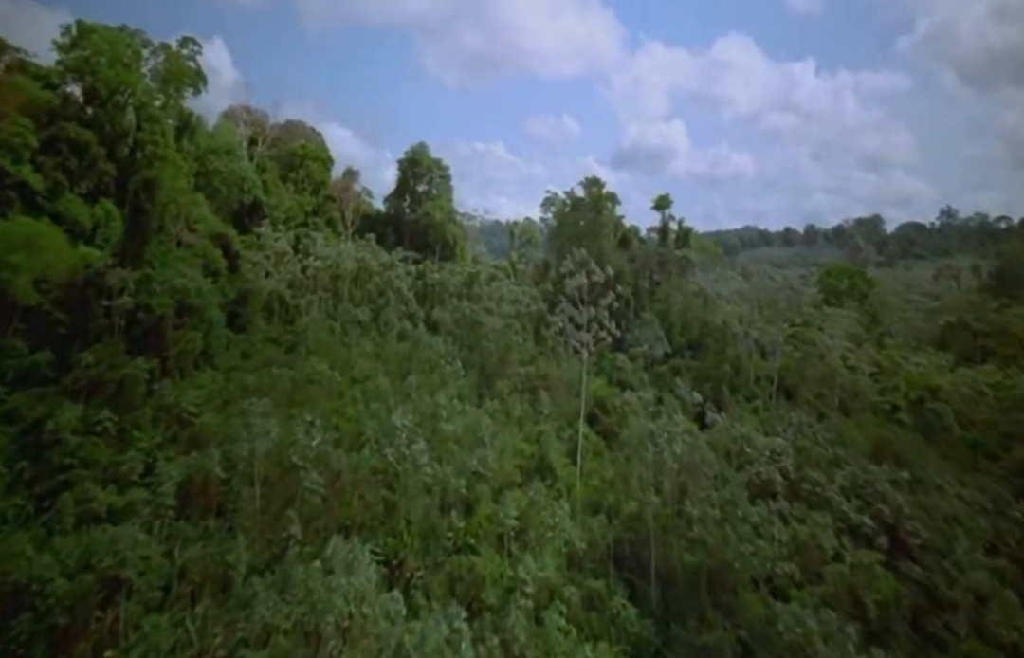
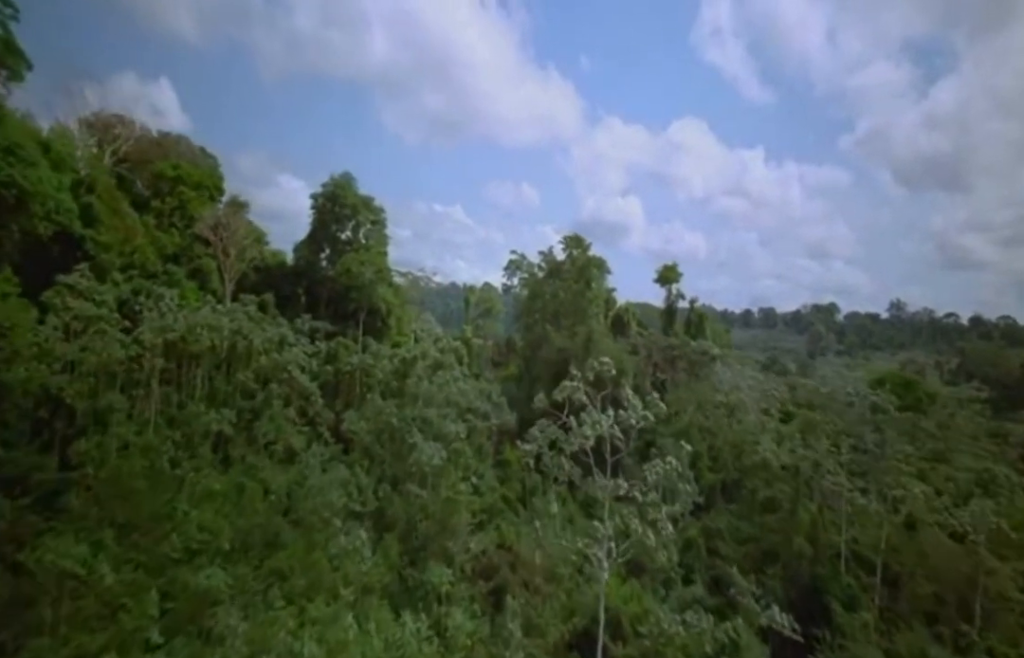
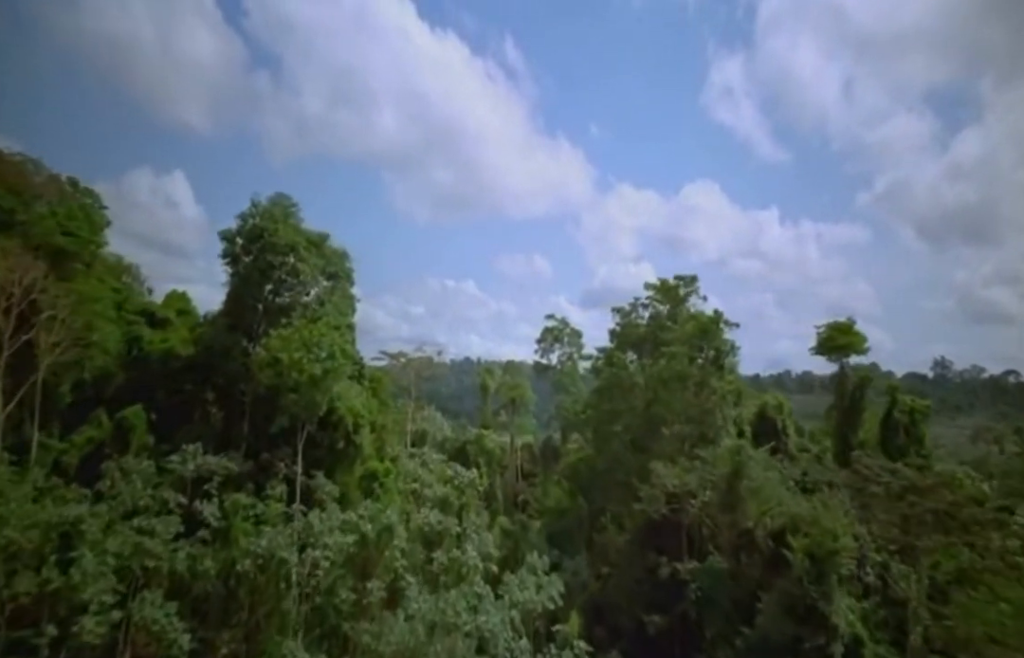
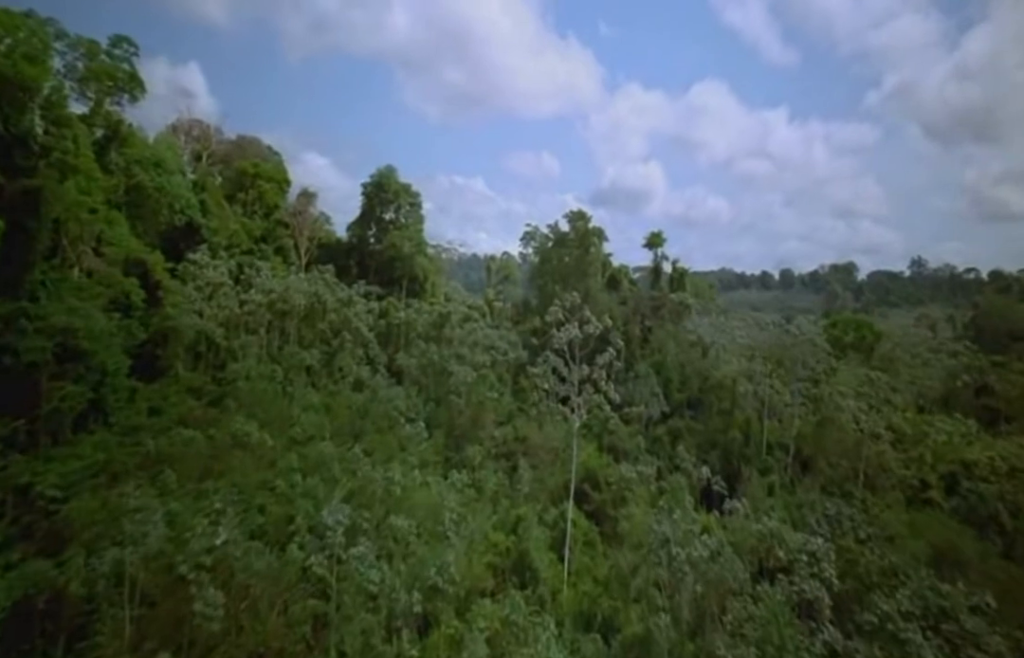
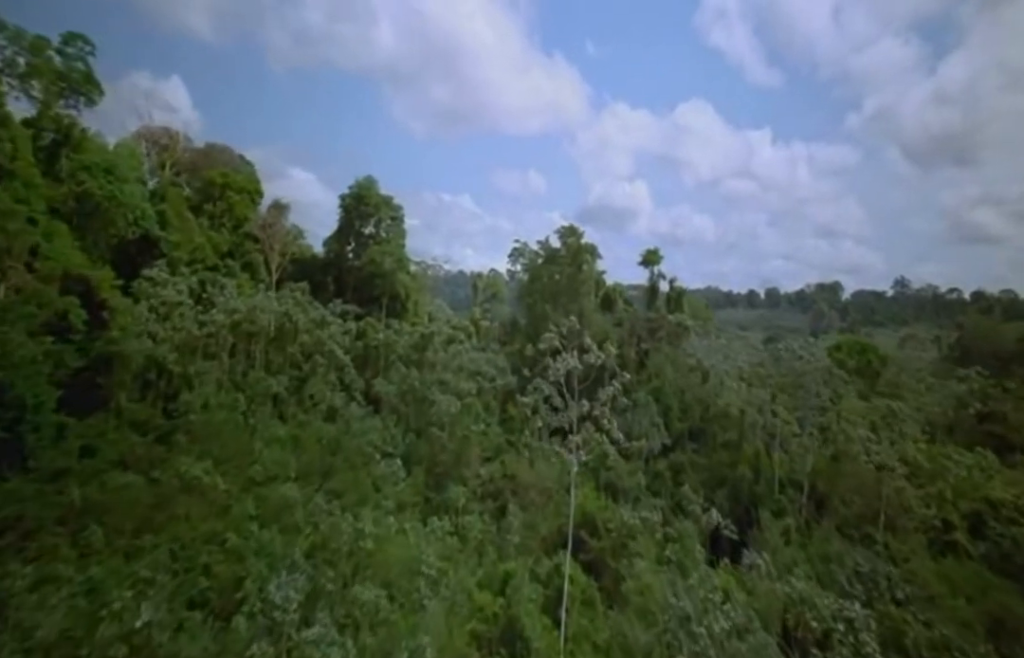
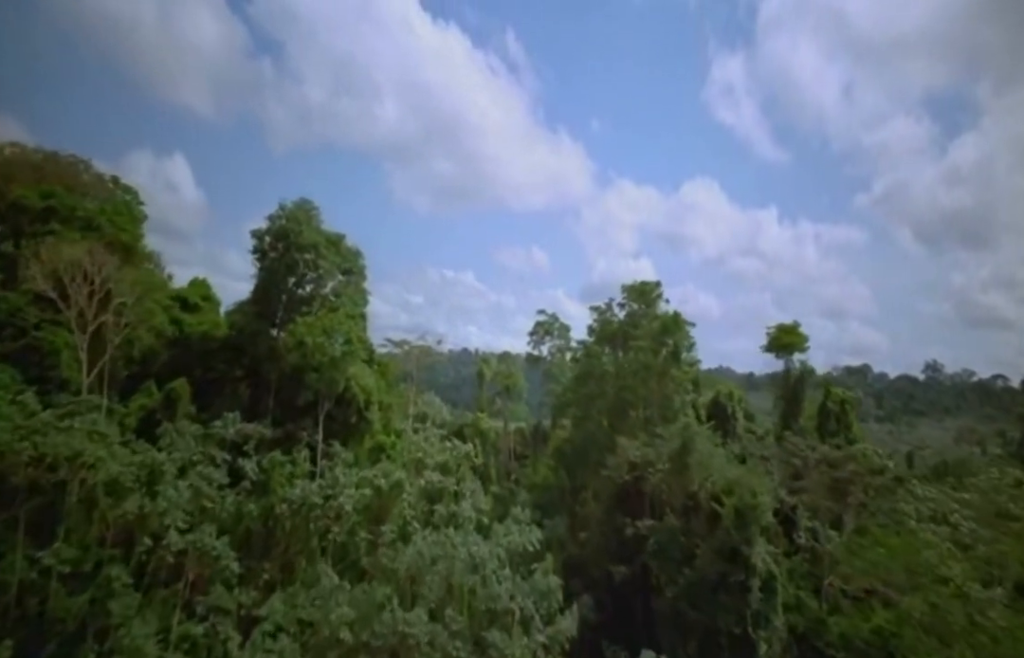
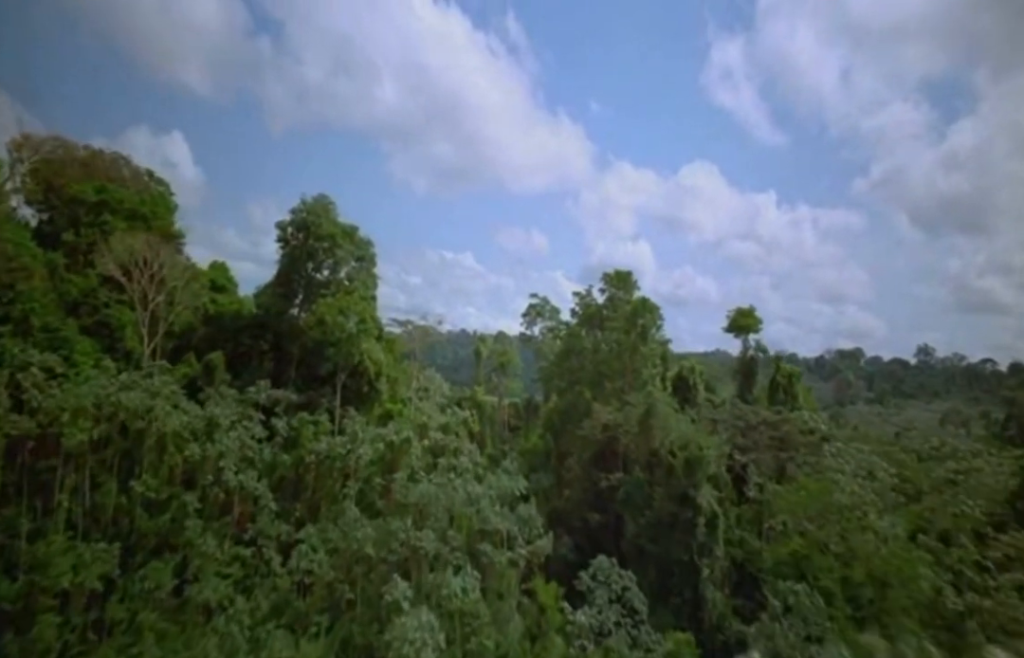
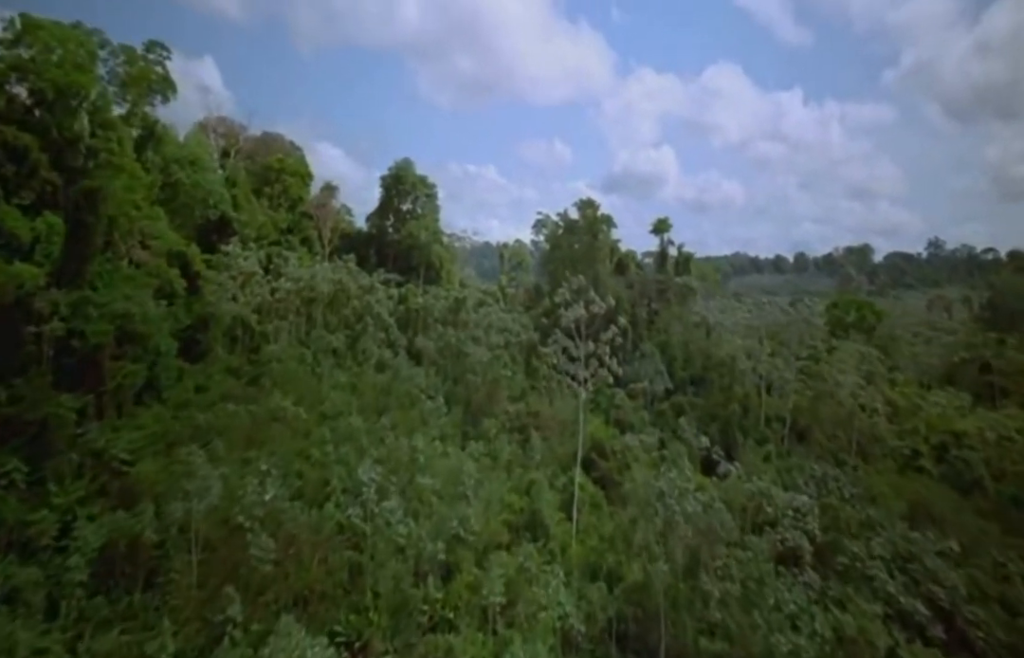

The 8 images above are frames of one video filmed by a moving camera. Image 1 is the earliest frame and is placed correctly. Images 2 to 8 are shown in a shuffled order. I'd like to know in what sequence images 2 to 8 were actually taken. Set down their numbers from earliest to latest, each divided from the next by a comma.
8, 4, 5, 2, 7, 6, 3
